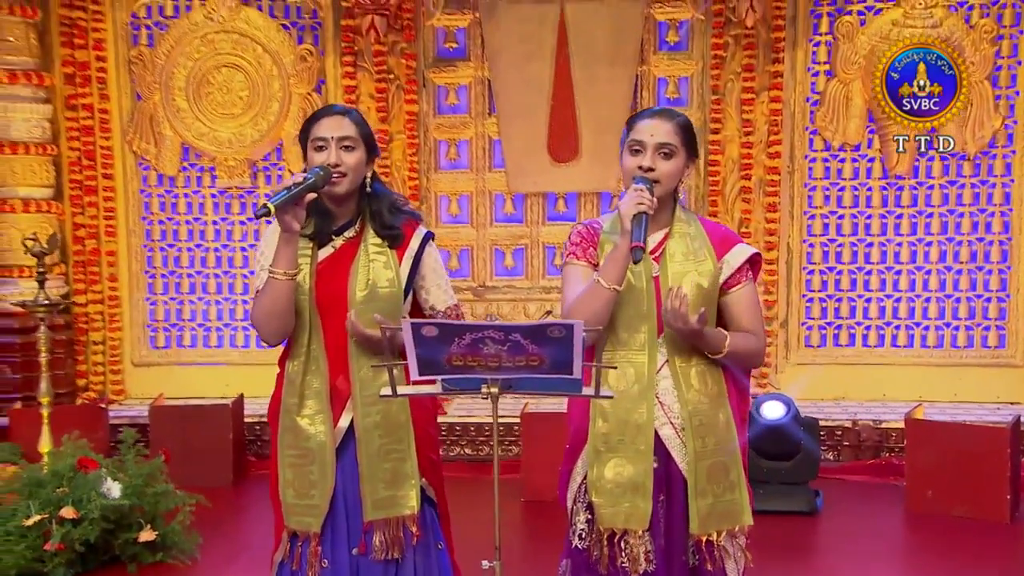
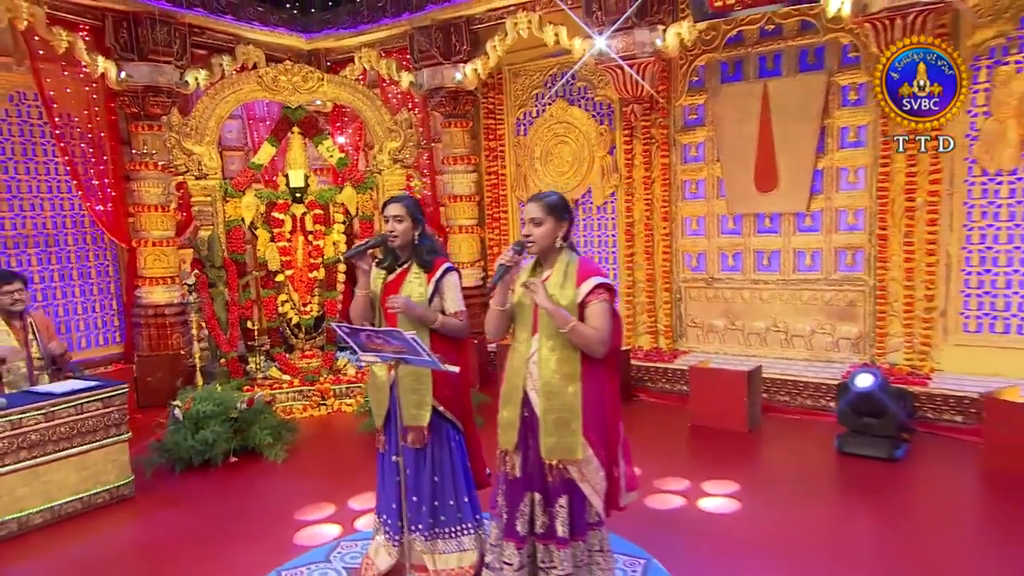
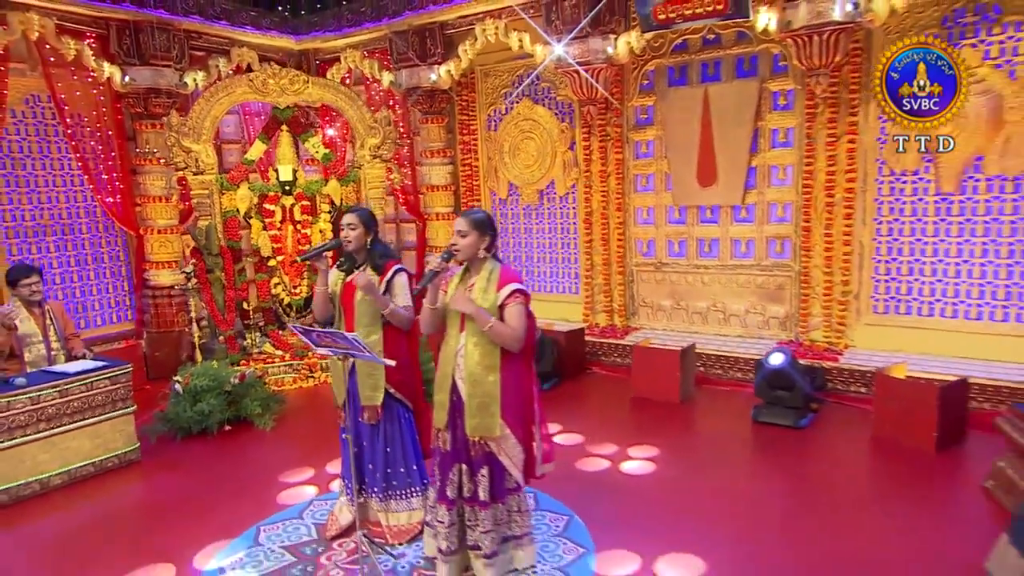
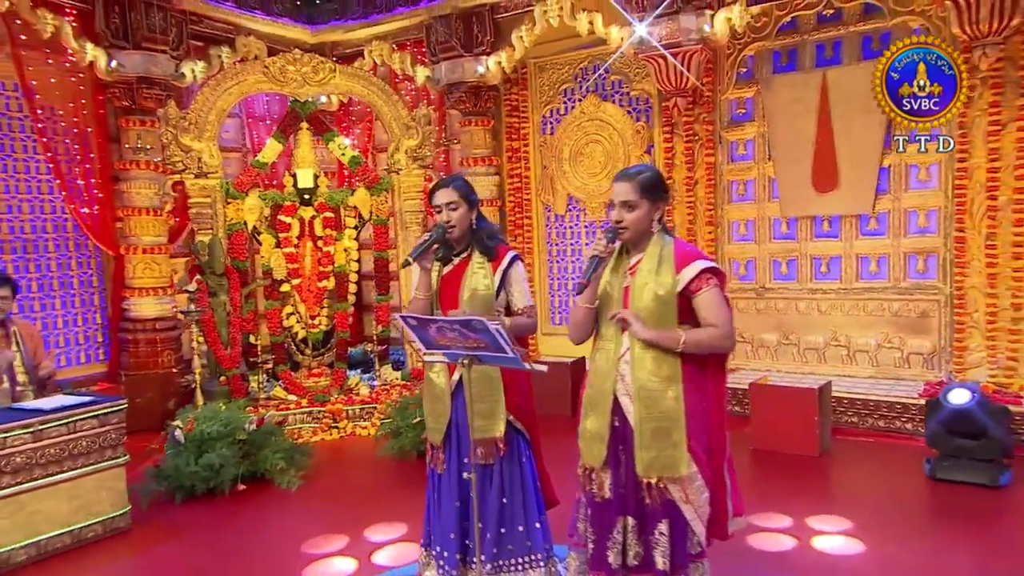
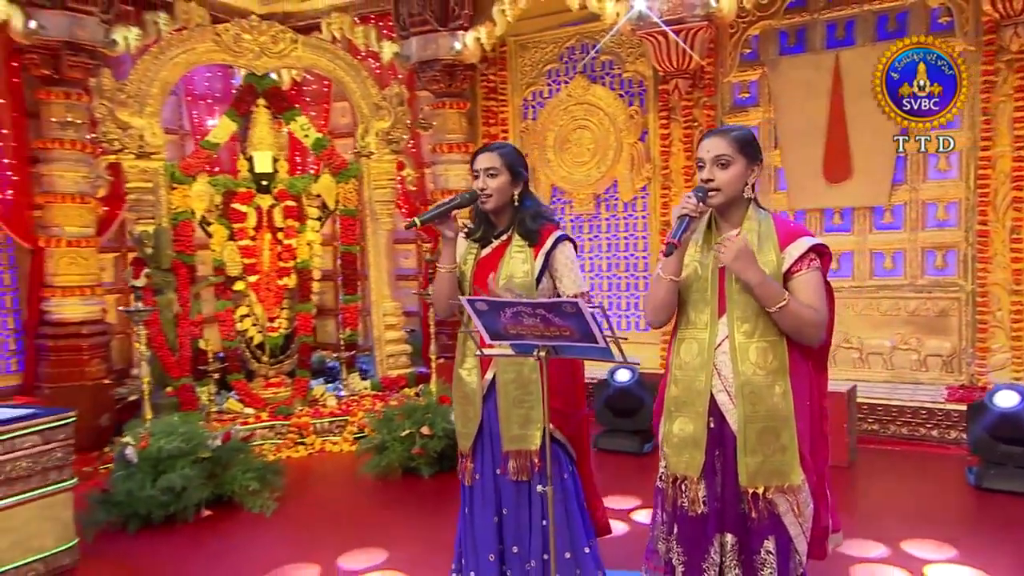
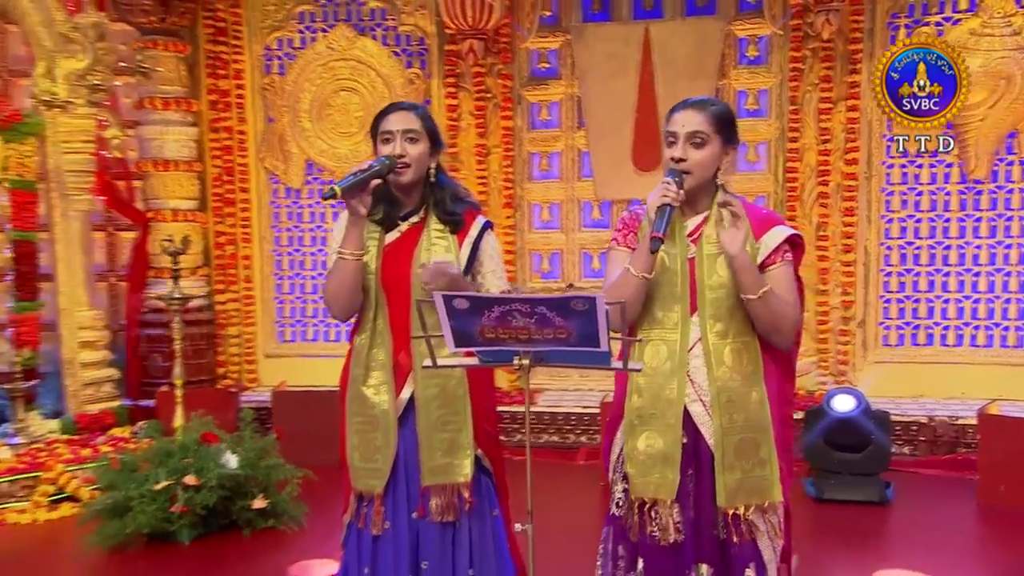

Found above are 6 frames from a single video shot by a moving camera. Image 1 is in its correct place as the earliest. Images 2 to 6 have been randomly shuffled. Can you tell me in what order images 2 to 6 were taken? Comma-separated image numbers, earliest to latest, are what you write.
6, 5, 4, 2, 3
